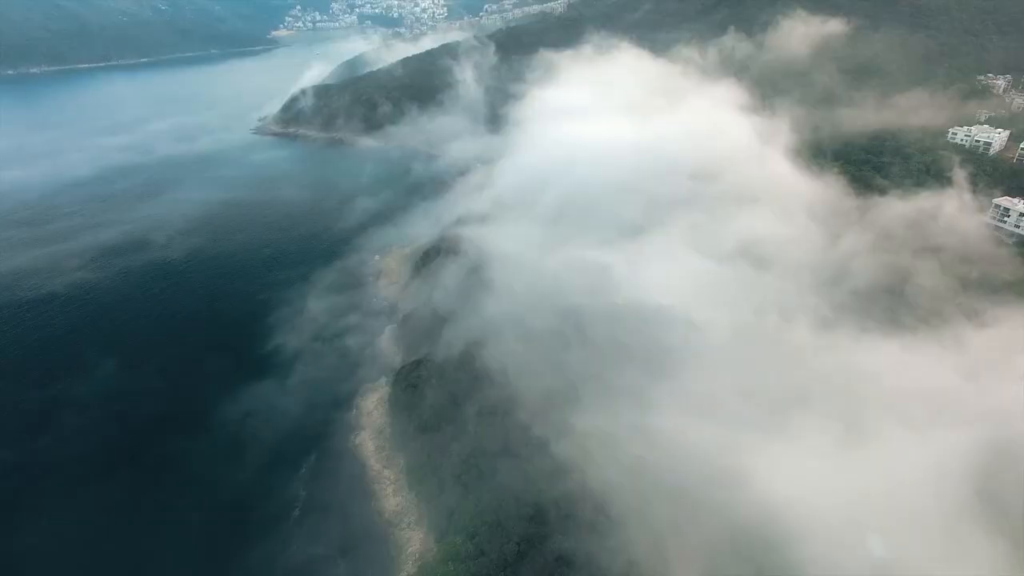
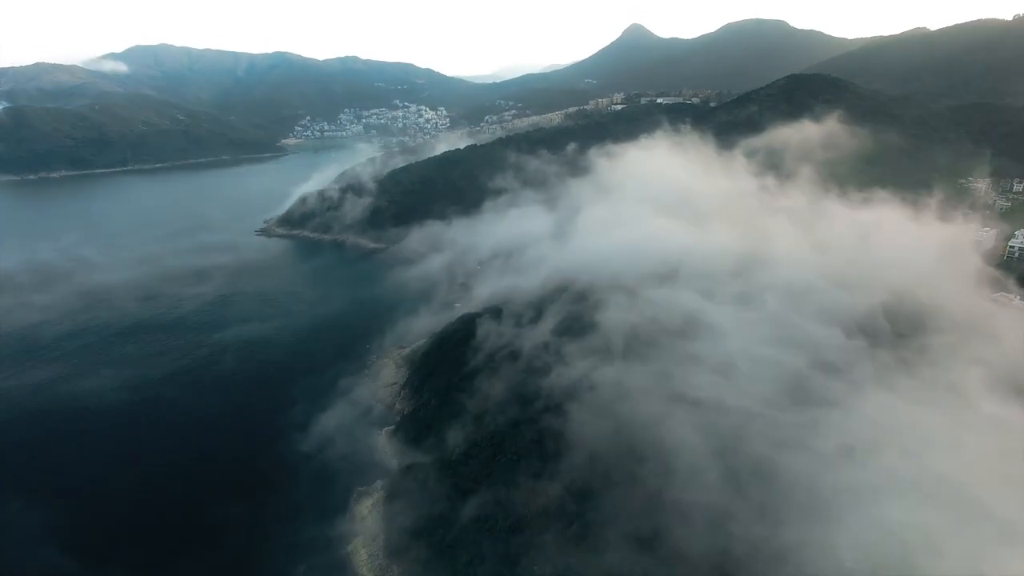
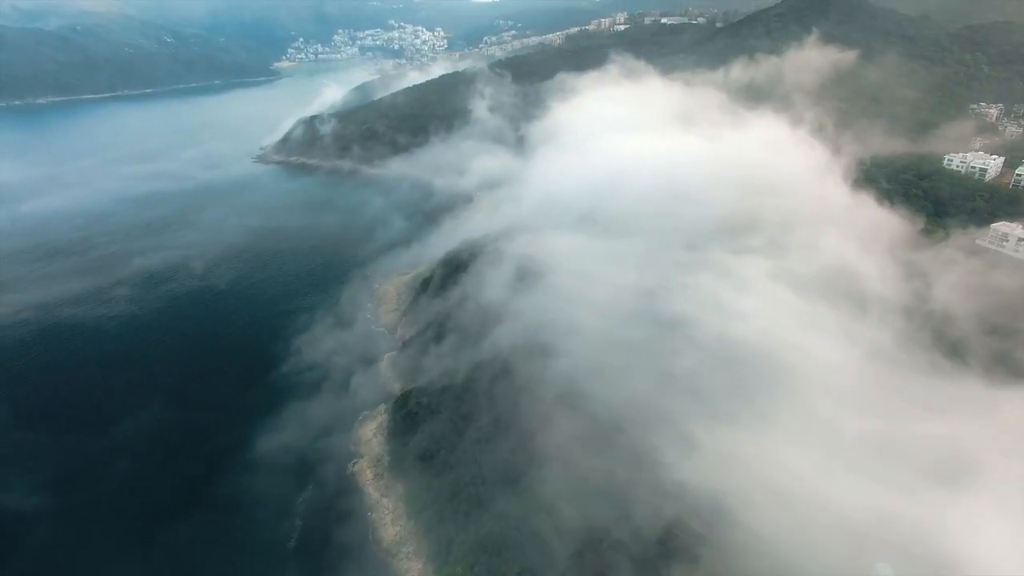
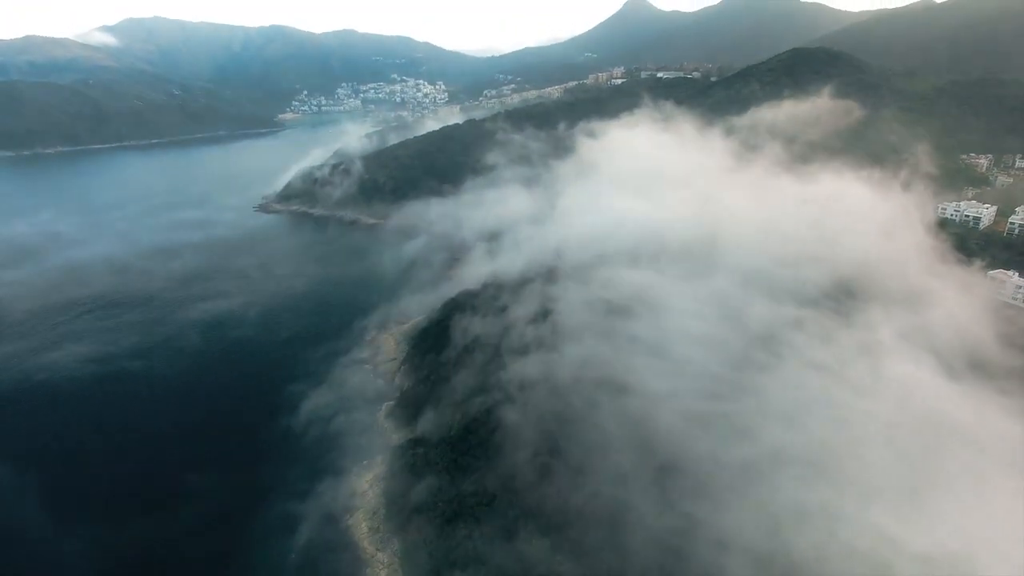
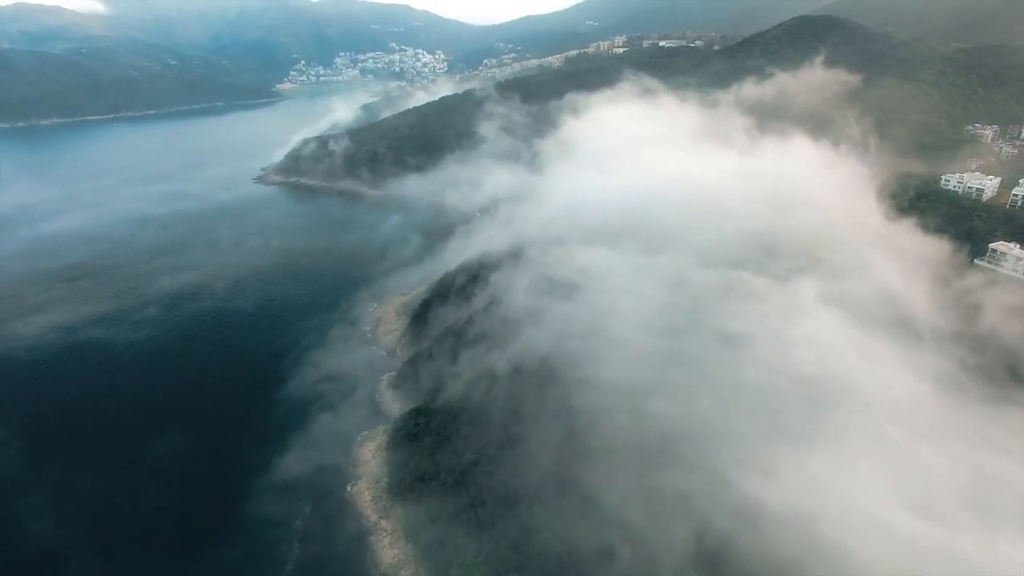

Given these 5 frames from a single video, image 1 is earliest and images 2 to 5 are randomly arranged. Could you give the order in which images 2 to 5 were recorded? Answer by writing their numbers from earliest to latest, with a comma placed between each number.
3, 5, 4, 2
